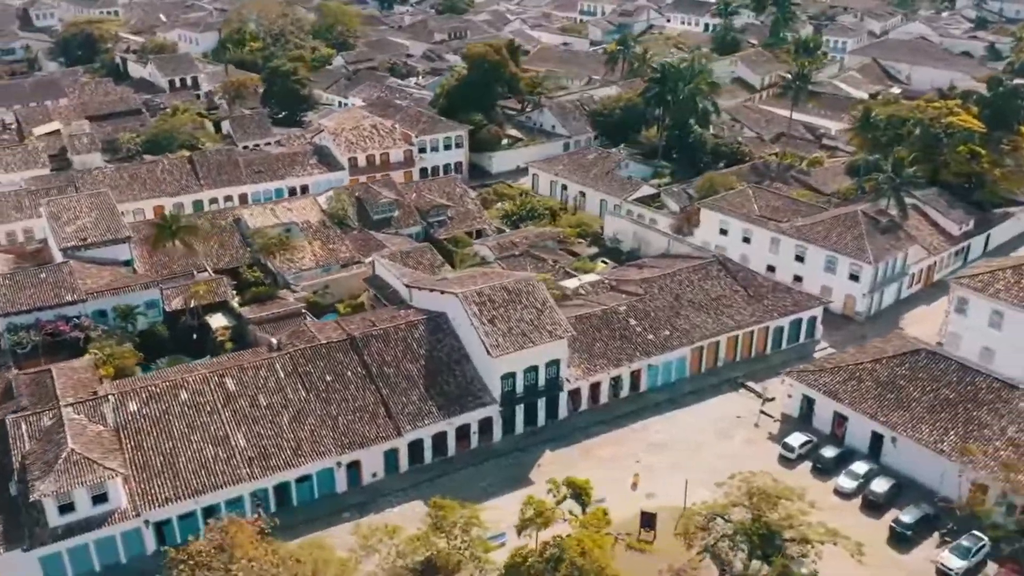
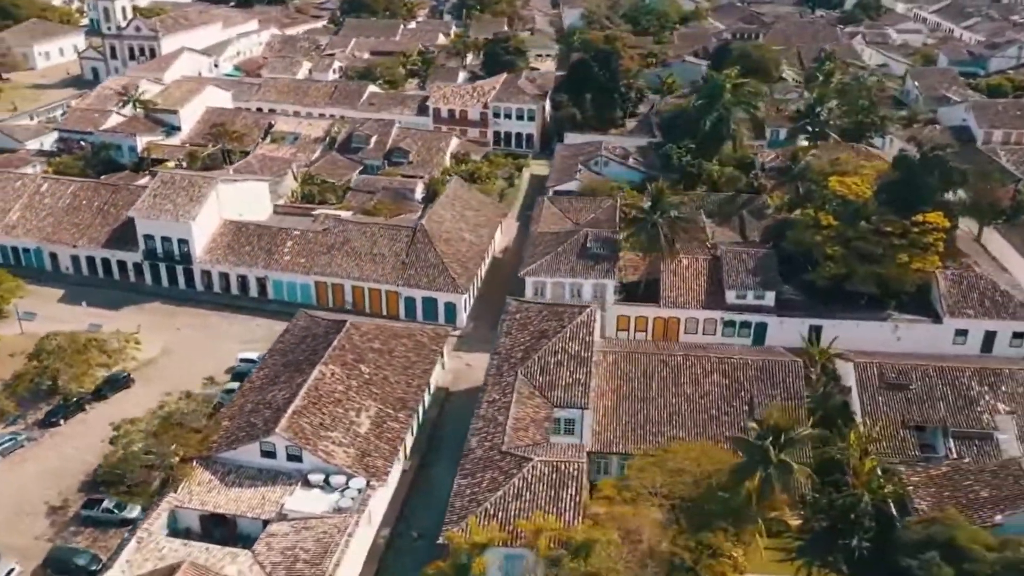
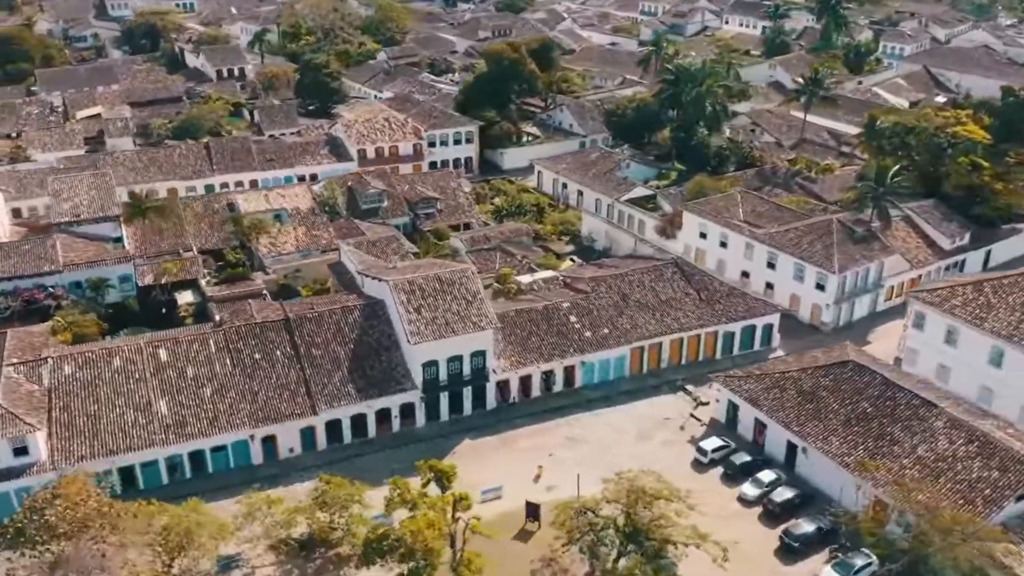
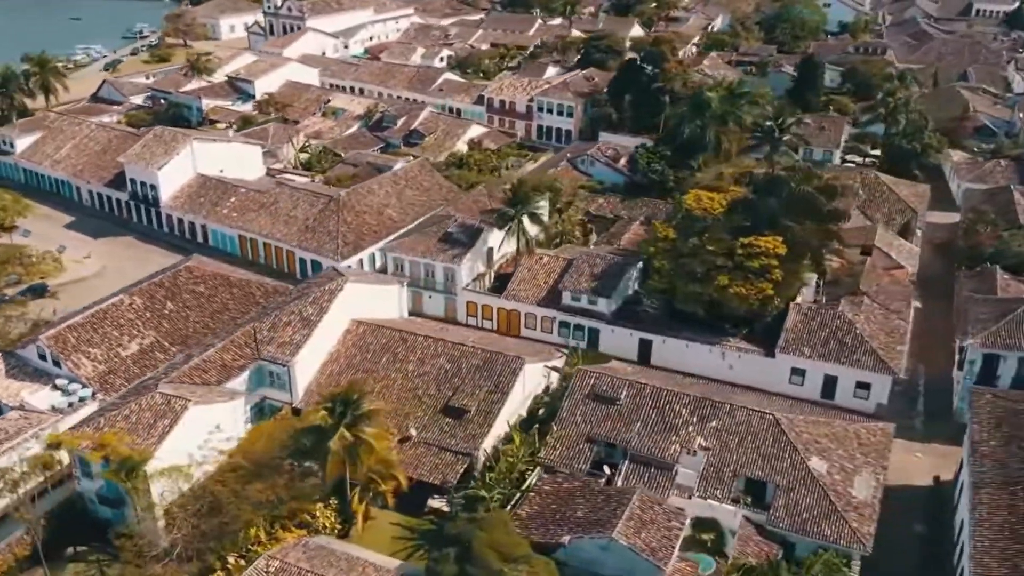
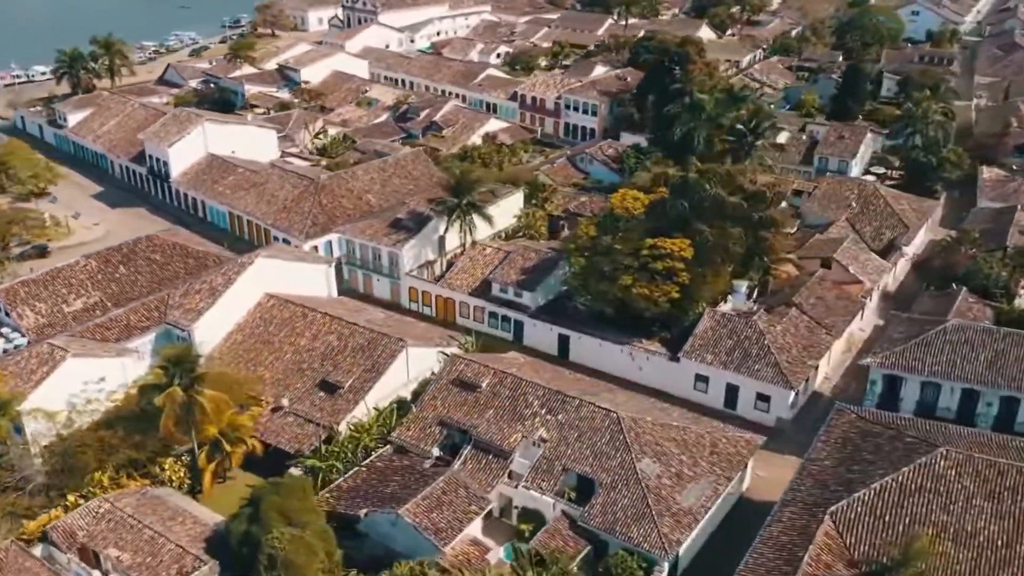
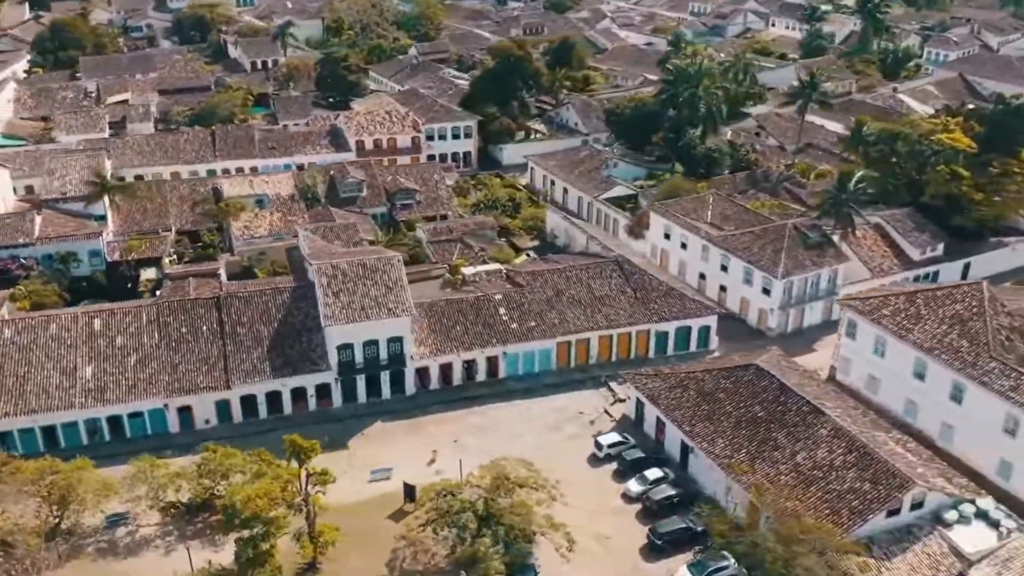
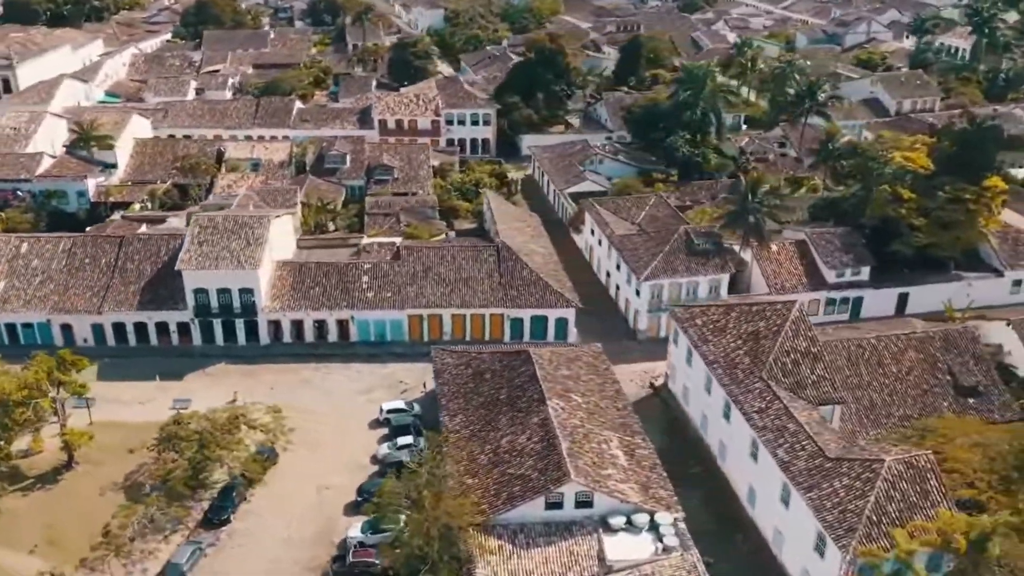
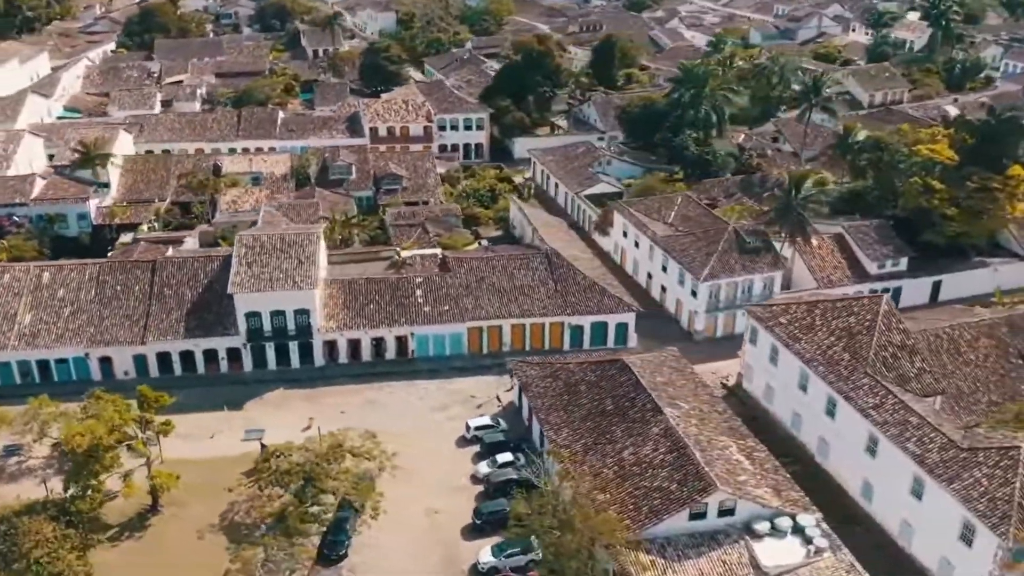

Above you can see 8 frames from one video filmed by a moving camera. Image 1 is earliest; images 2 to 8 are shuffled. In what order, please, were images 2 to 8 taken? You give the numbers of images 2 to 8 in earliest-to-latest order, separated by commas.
3, 6, 8, 7, 2, 4, 5
